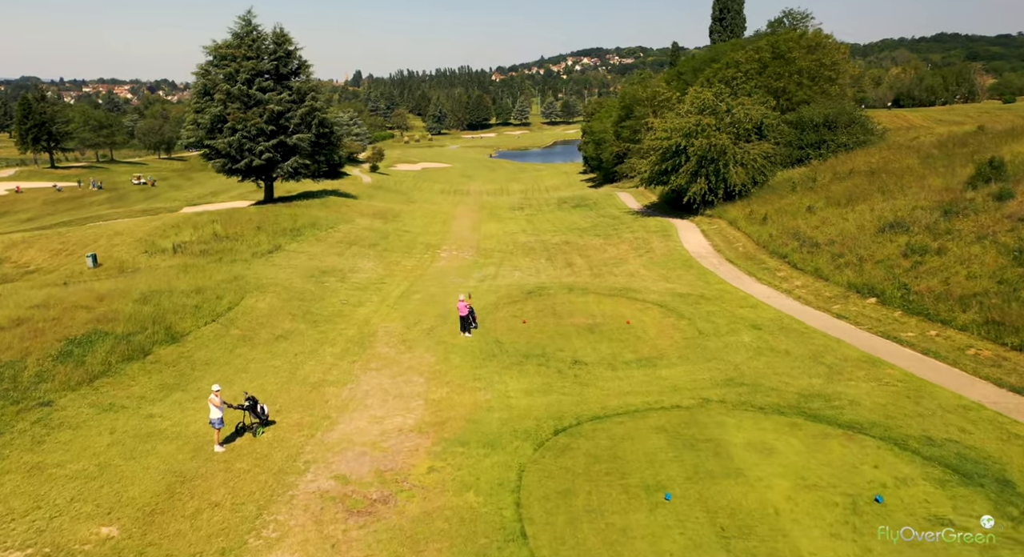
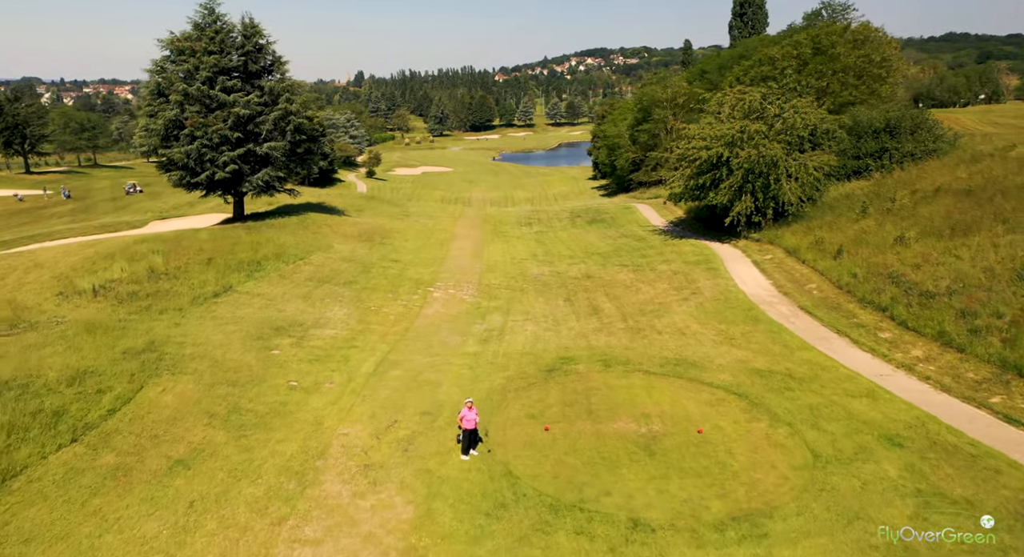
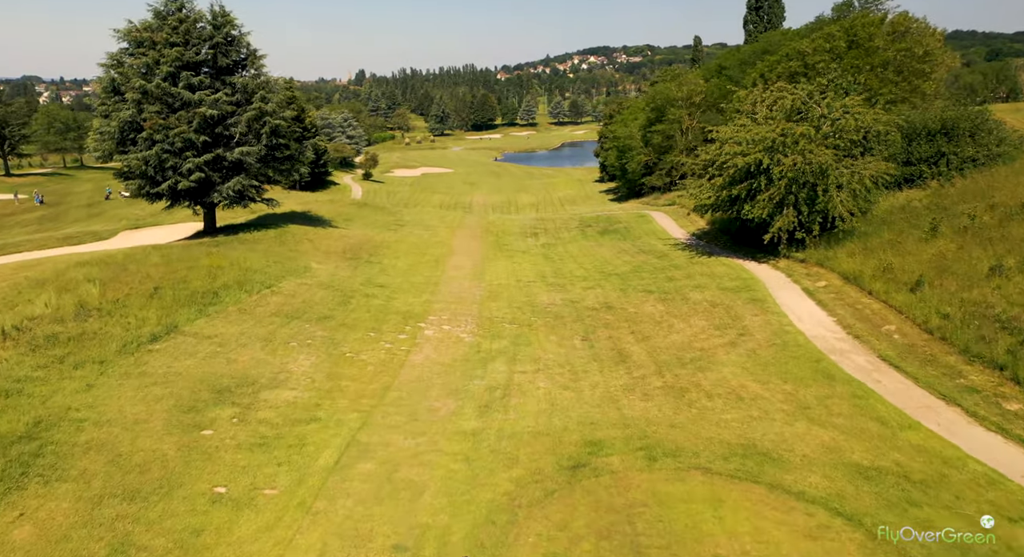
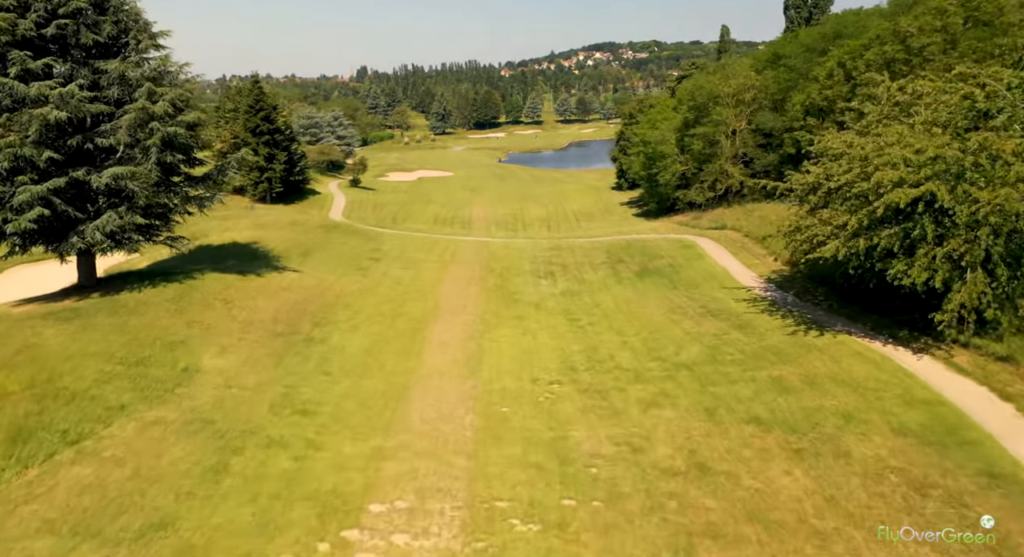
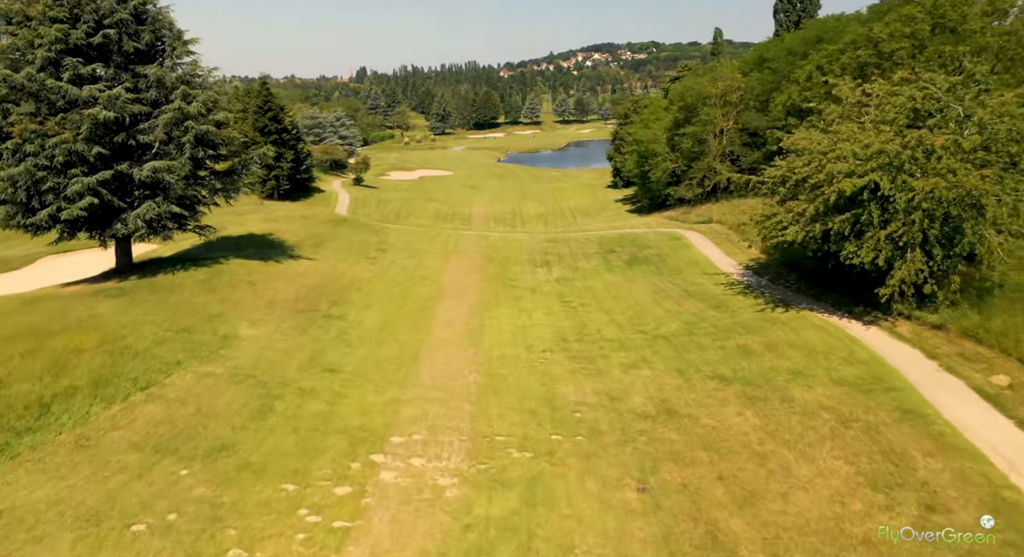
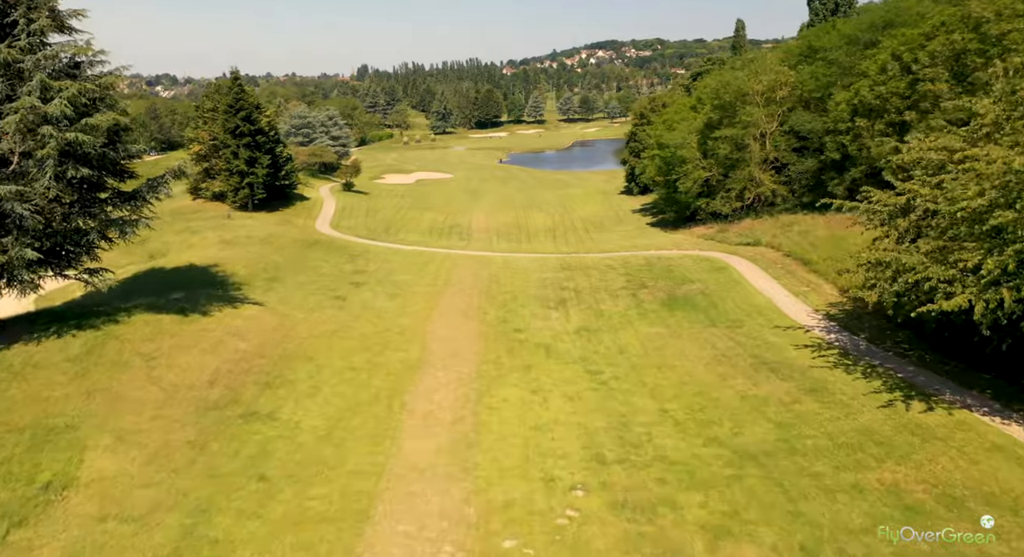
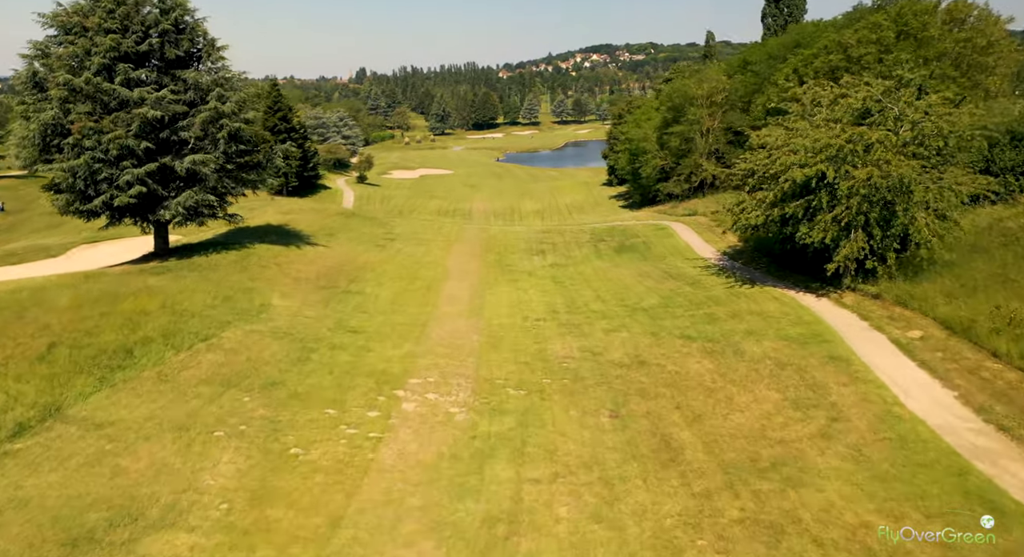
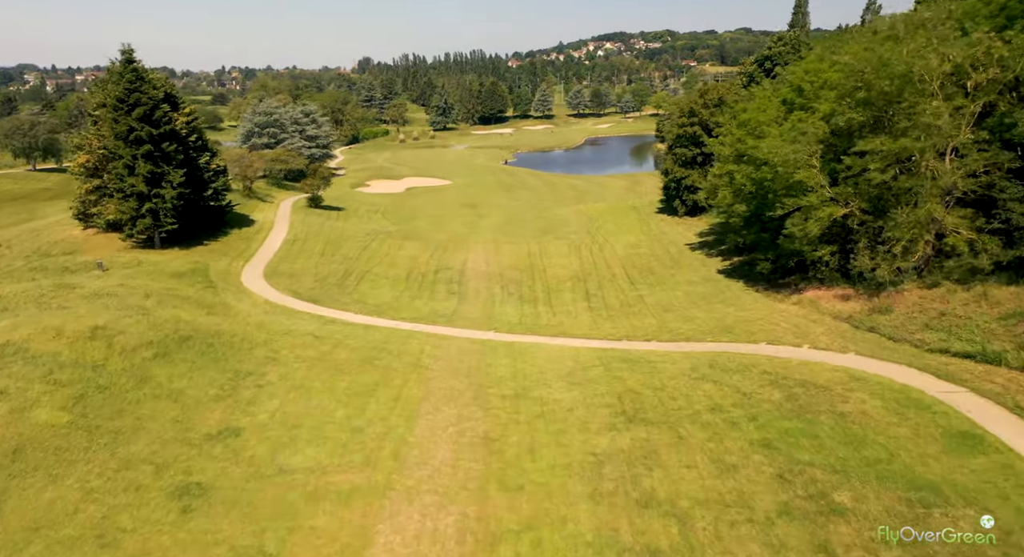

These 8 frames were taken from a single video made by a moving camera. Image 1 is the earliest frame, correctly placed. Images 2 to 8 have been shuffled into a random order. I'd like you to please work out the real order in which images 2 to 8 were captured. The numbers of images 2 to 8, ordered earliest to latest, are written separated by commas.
2, 3, 7, 5, 4, 6, 8
